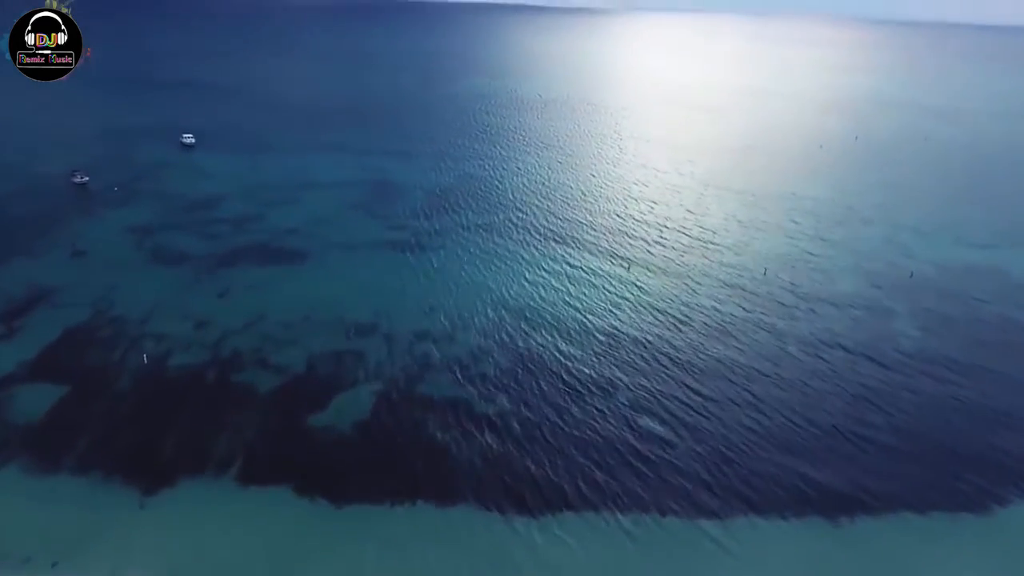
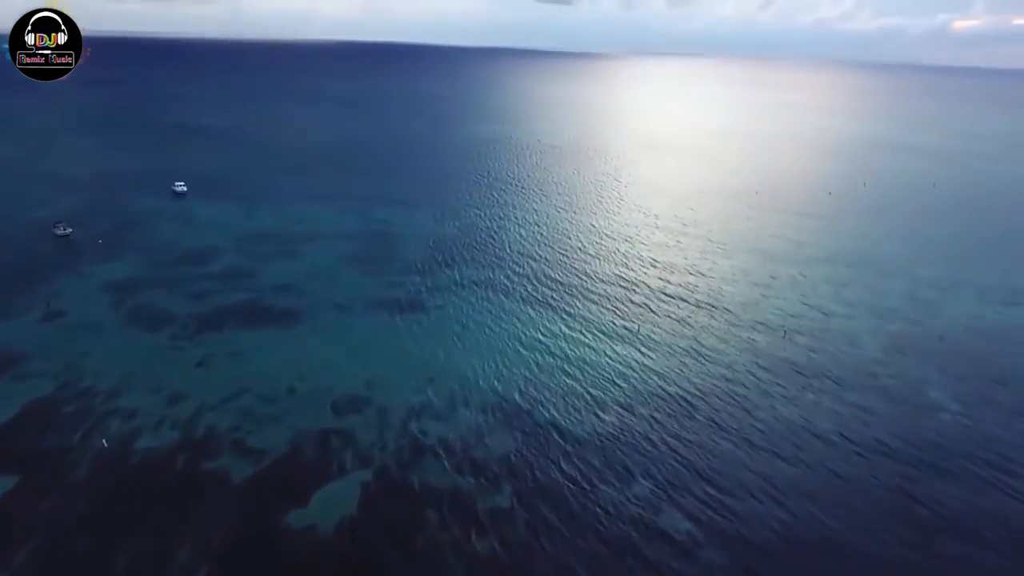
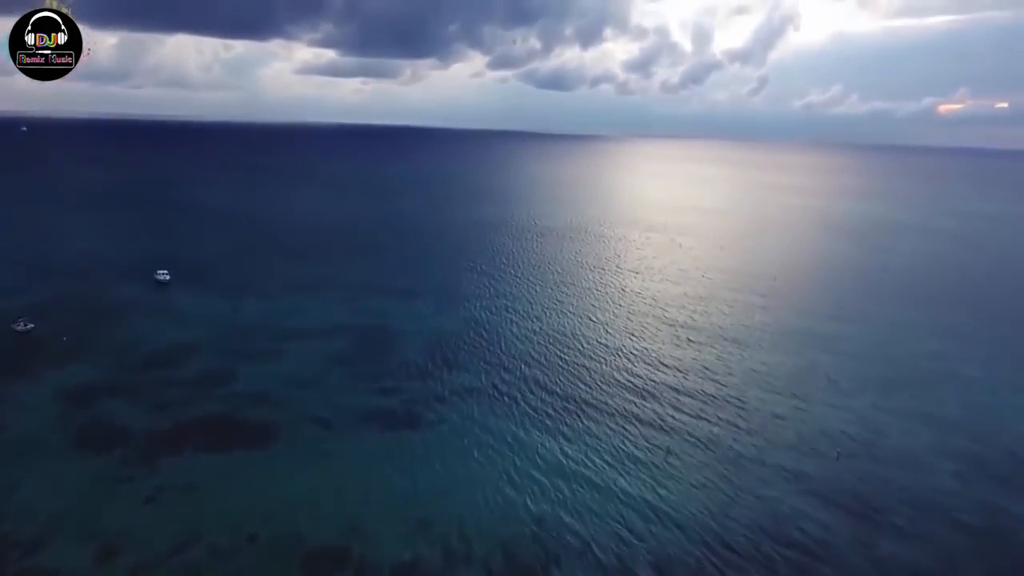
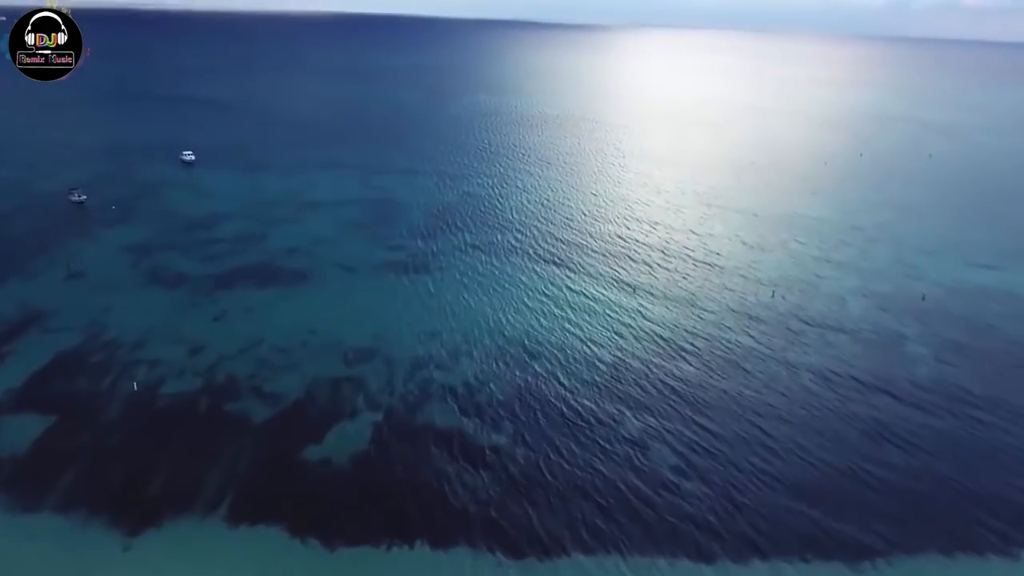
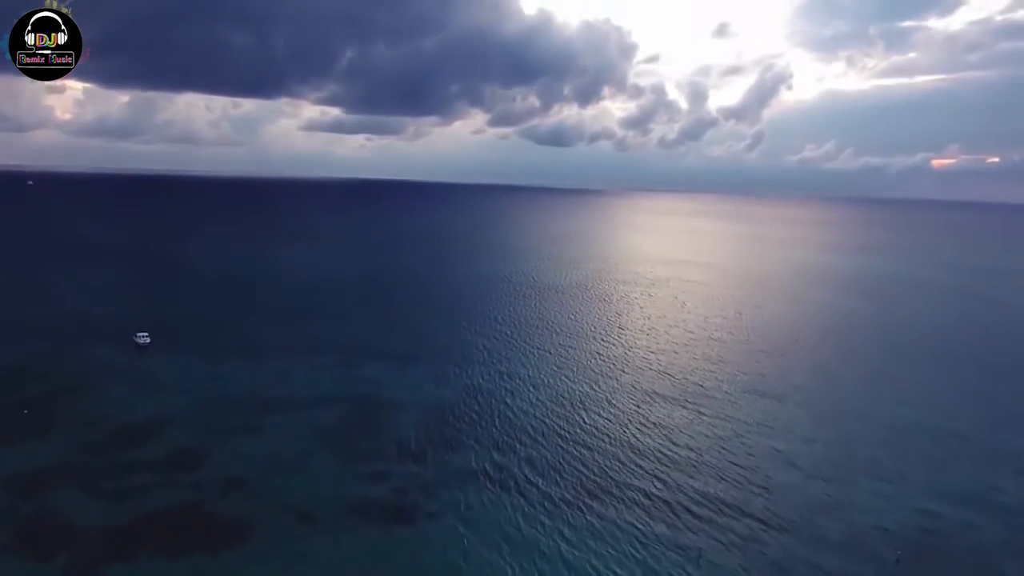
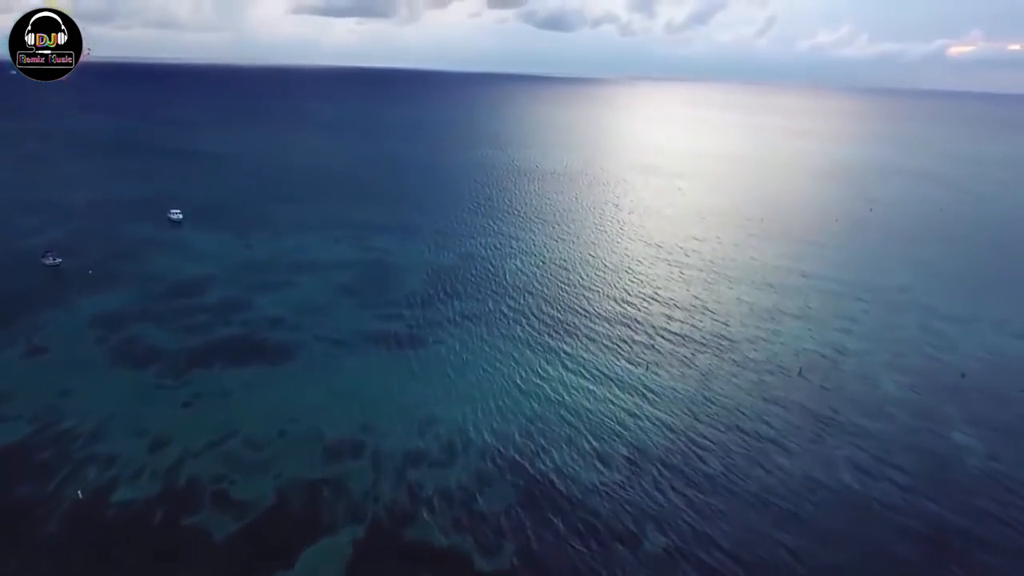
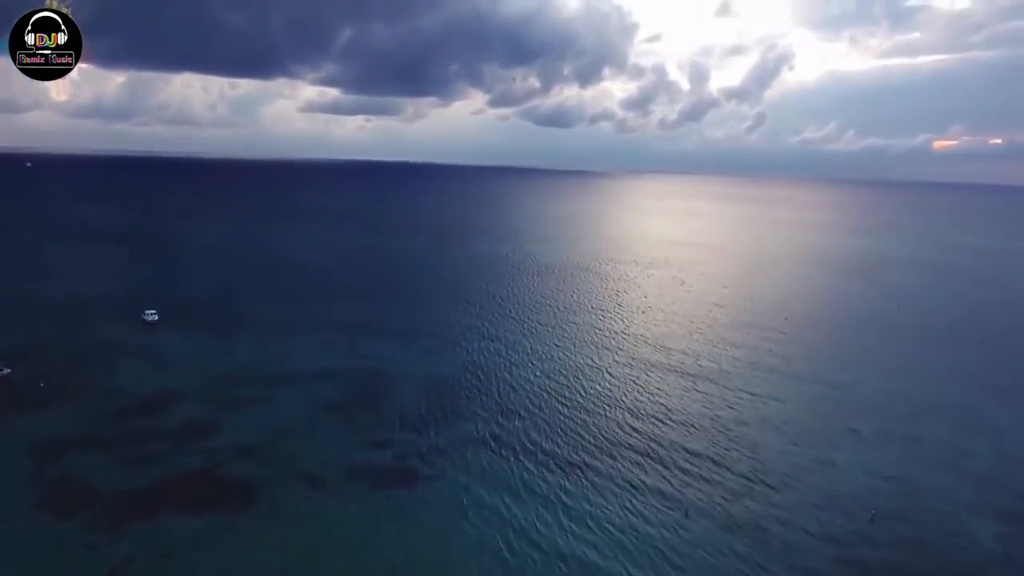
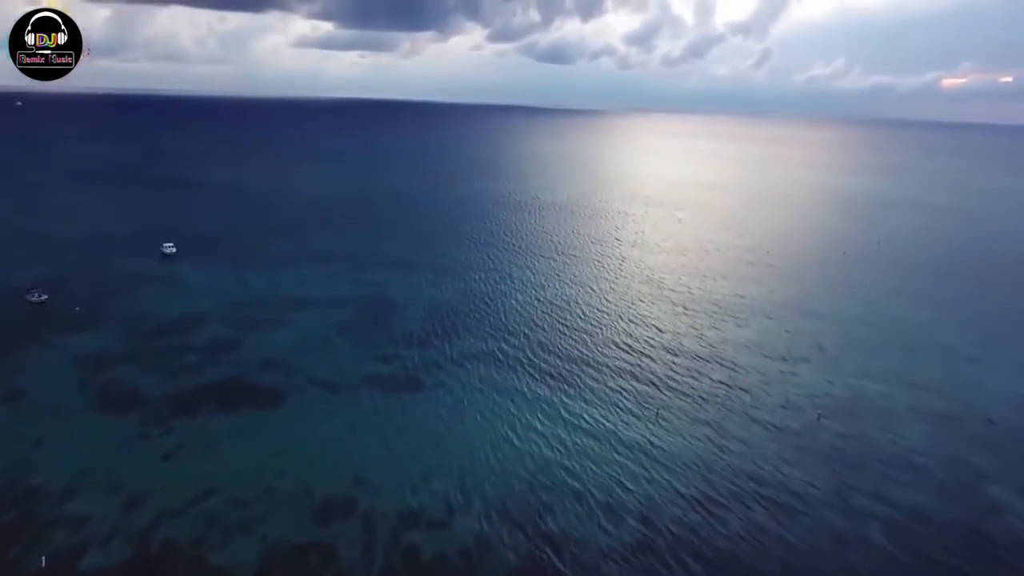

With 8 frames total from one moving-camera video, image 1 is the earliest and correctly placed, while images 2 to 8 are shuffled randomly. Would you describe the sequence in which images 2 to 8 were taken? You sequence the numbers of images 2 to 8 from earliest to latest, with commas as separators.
4, 2, 6, 8, 3, 7, 5
